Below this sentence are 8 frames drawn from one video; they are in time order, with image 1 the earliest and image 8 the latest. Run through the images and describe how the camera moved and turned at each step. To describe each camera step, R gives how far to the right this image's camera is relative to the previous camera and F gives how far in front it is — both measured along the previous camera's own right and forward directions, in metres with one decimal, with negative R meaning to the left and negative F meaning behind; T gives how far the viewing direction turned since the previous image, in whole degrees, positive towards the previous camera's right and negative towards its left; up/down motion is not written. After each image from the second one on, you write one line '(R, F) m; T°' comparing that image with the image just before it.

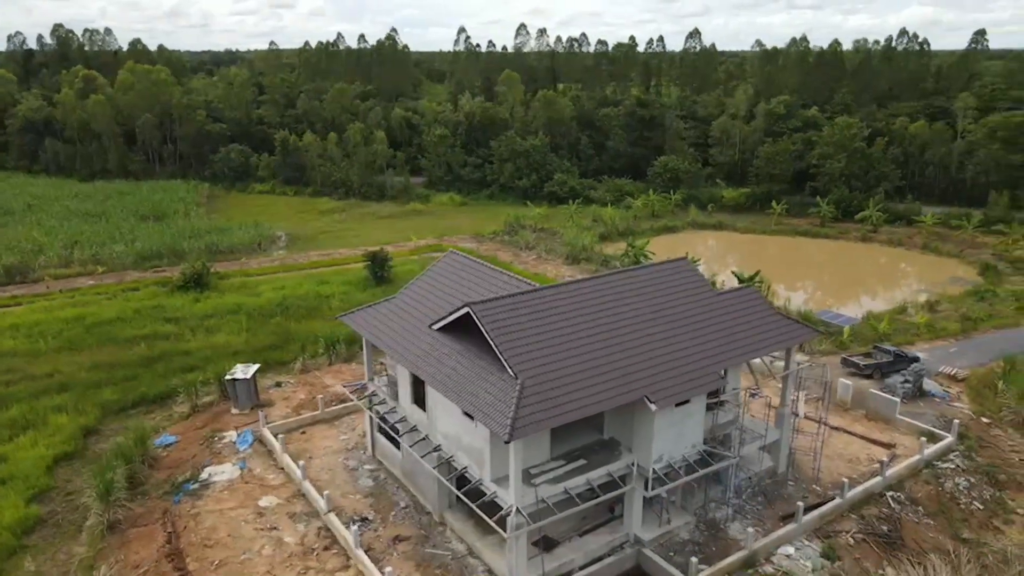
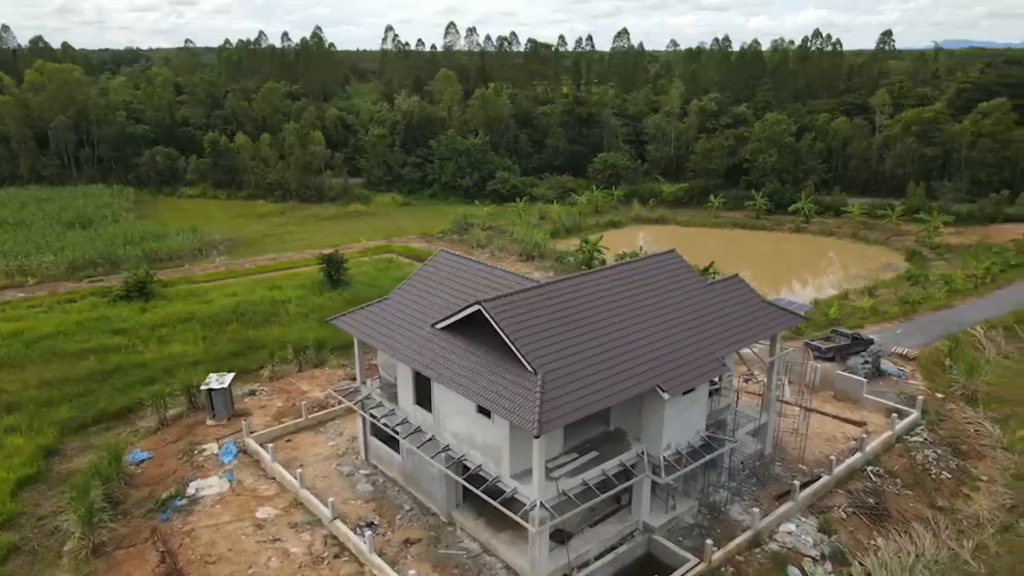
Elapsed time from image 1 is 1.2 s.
(-1.6, +0.1) m; +6°
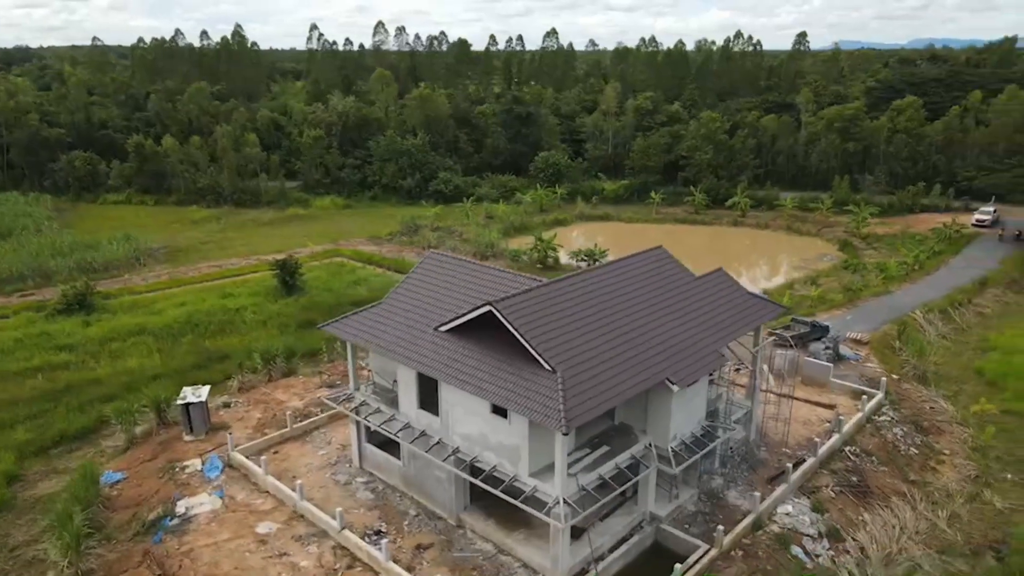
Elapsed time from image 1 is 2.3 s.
(-1.6, 0.0) m; +6°
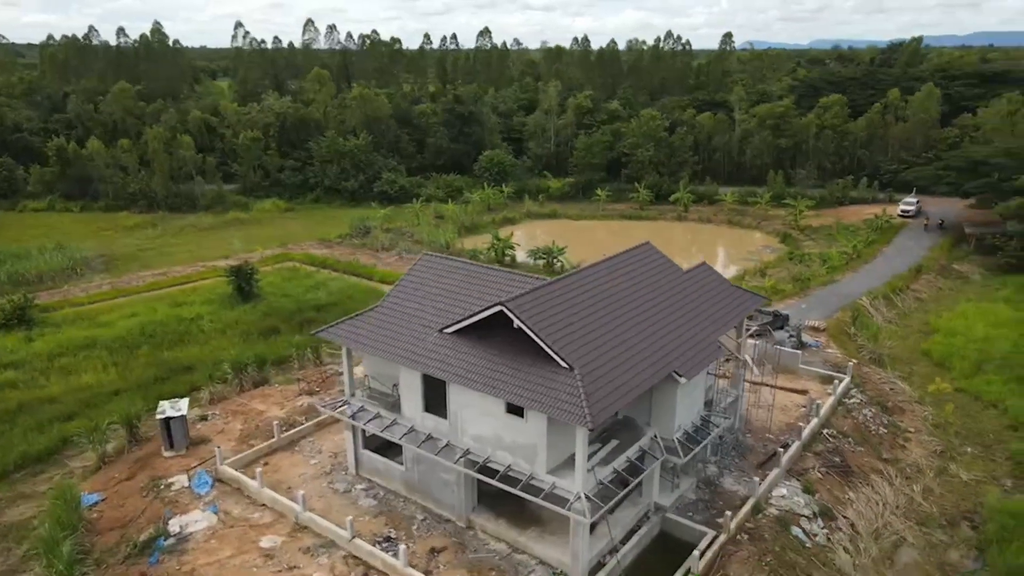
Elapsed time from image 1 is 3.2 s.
(-1.5, 0.0) m; +6°
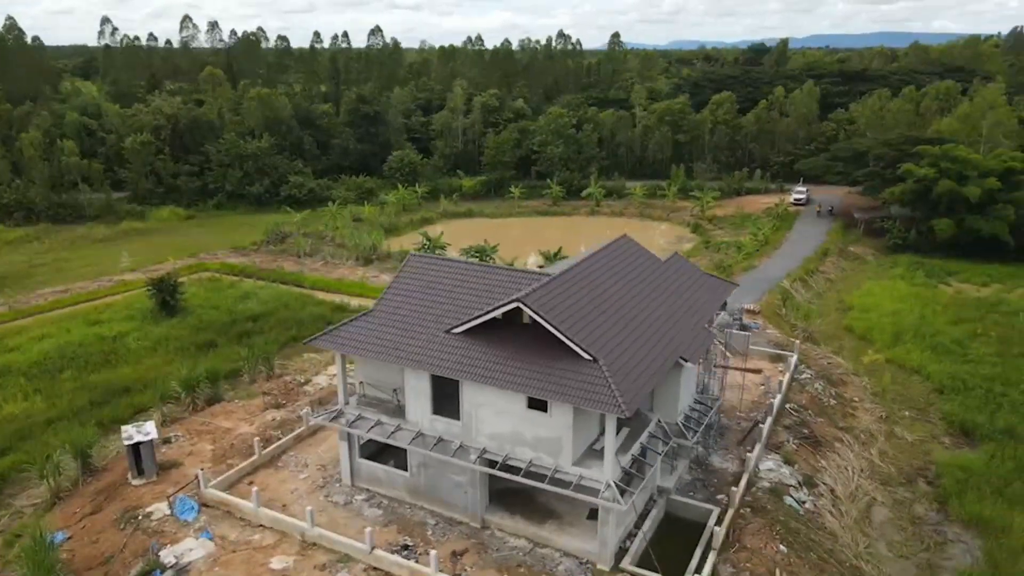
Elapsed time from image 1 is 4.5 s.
(-2.4, +0.2) m; +9°
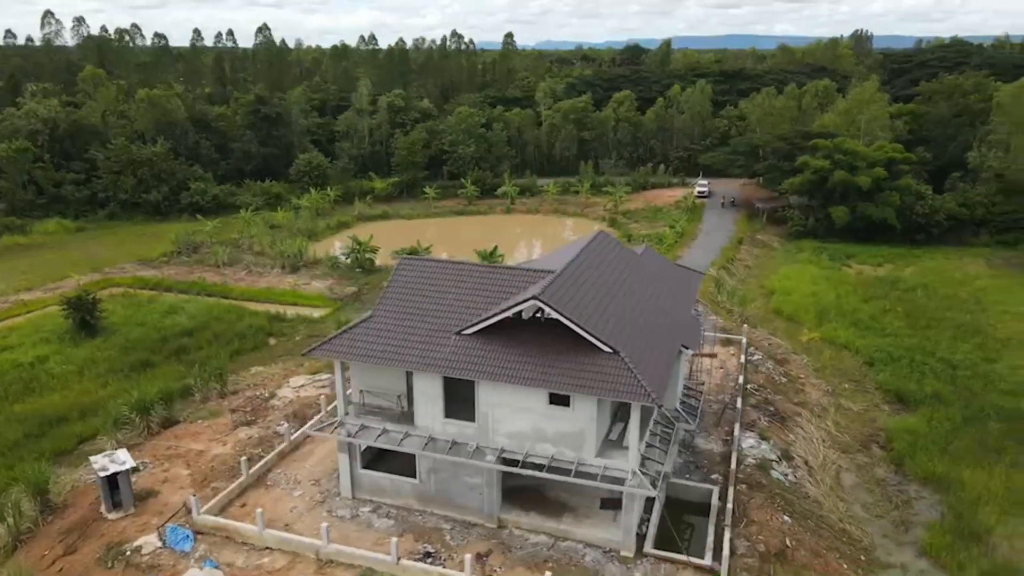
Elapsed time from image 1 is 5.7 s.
(-2.4, +0.1) m; +9°
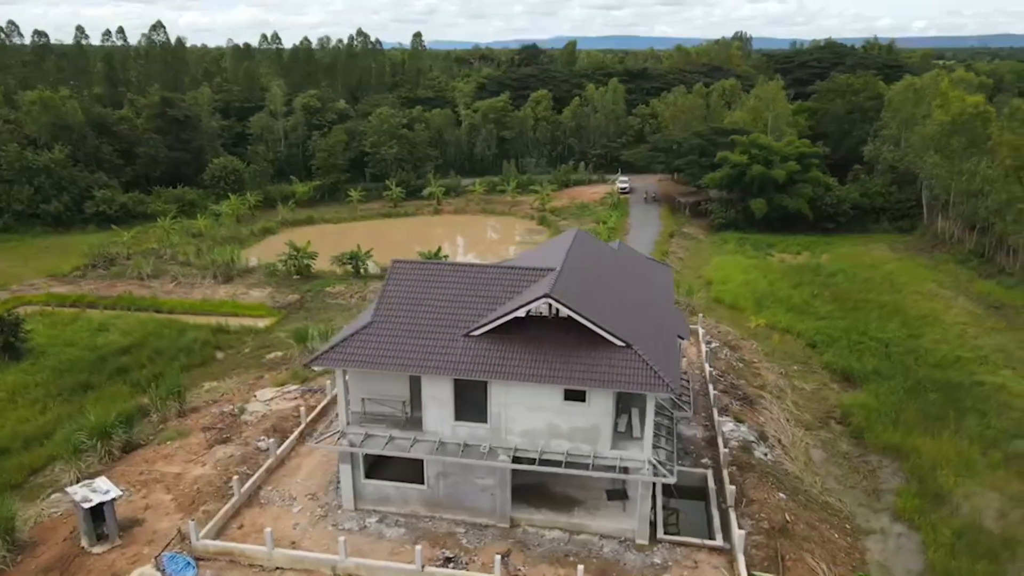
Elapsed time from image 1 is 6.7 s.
(-2.0, +0.1) m; +8°
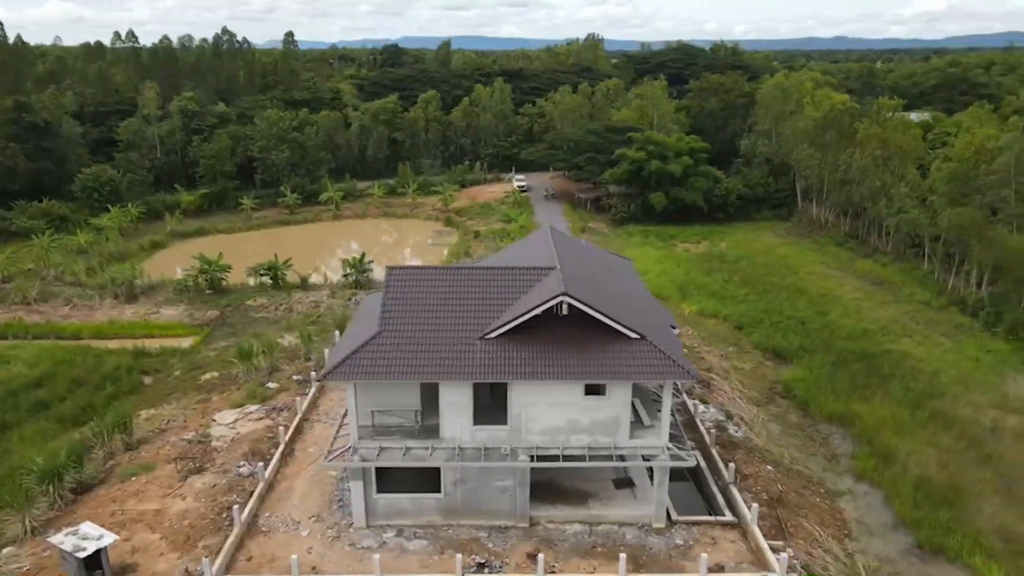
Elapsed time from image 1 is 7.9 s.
(-2.8, +0.2) m; +10°
